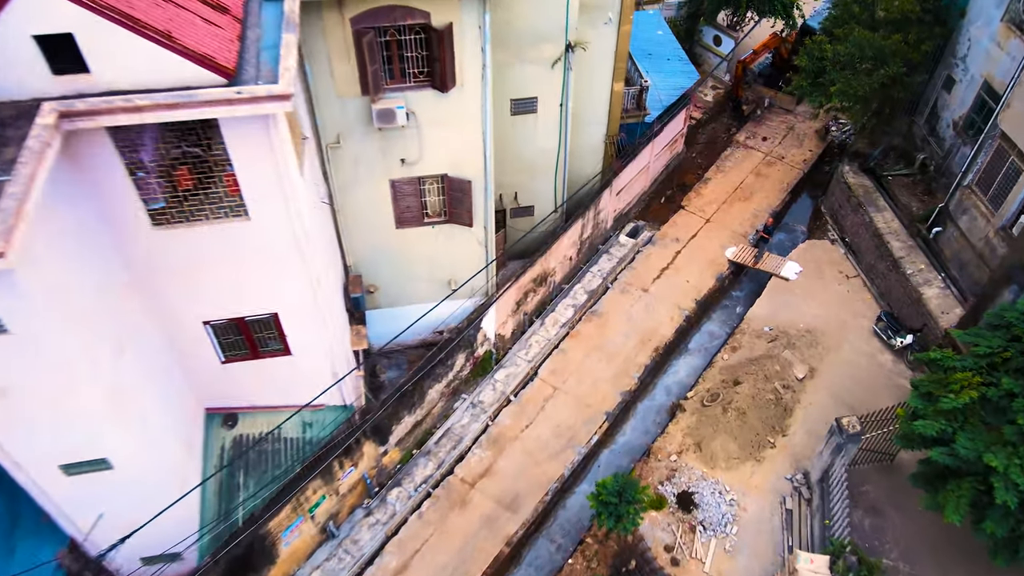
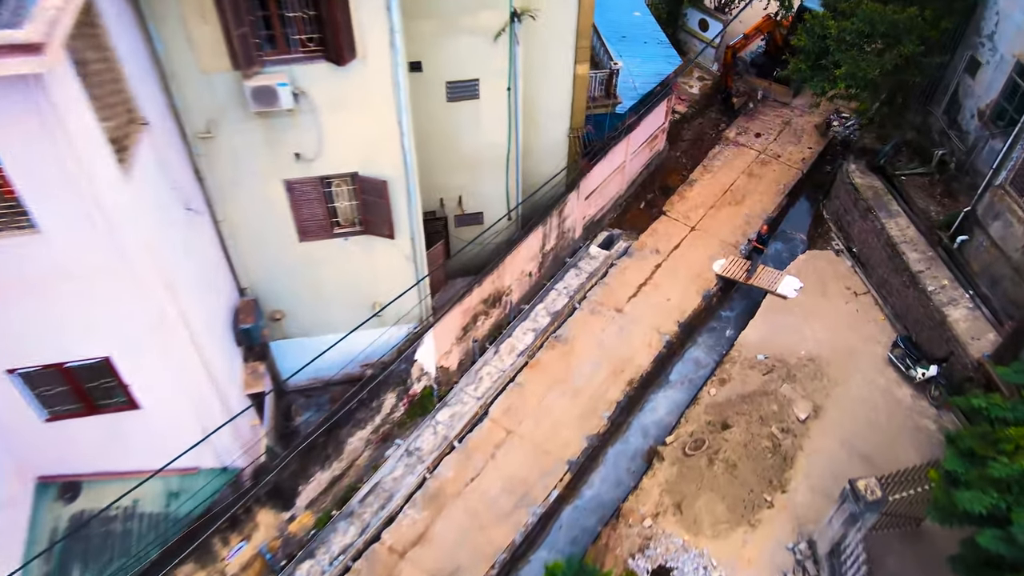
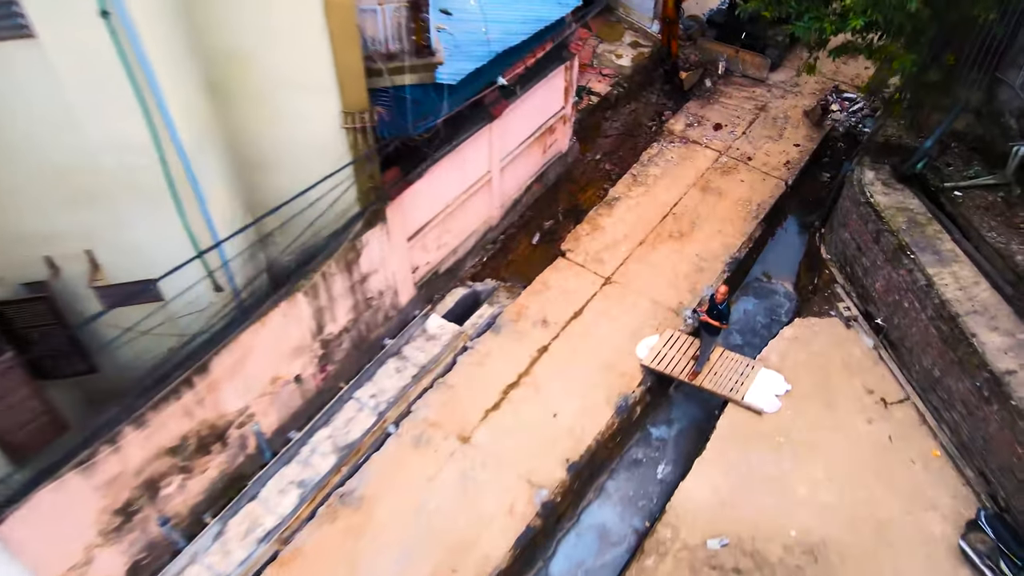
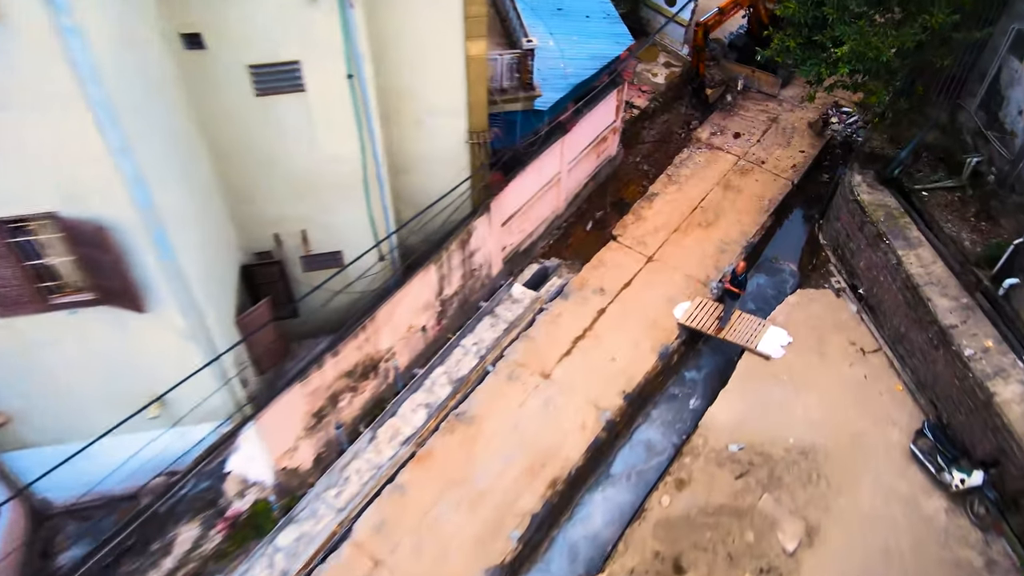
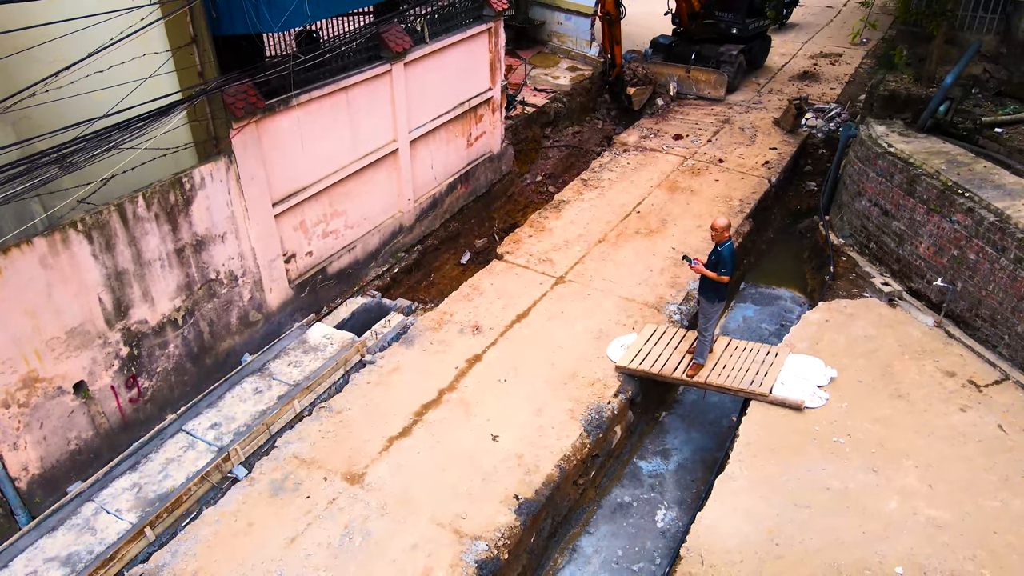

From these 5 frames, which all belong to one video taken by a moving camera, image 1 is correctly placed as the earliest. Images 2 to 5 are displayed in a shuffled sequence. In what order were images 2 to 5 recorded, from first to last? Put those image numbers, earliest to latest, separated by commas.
2, 4, 3, 5
